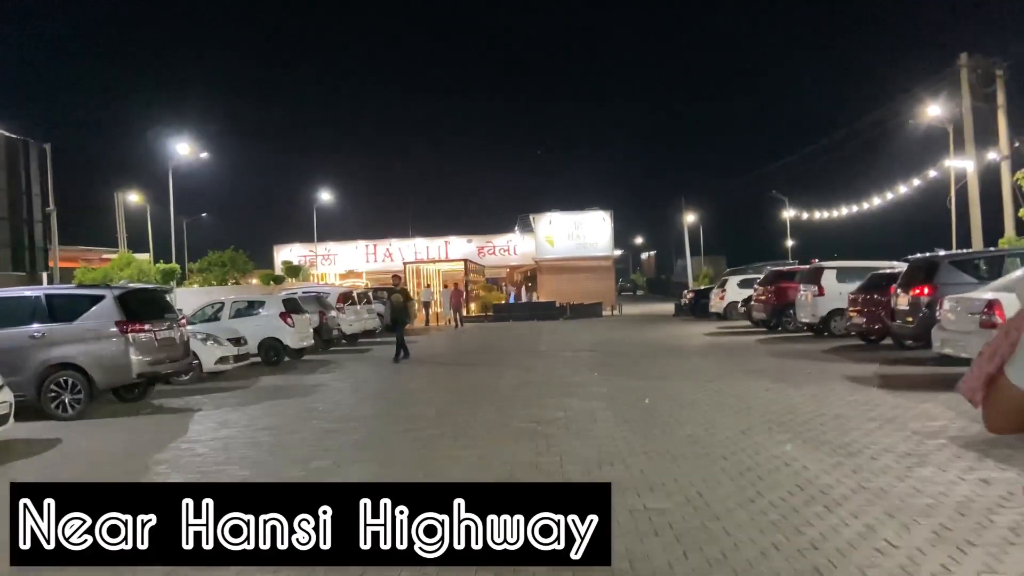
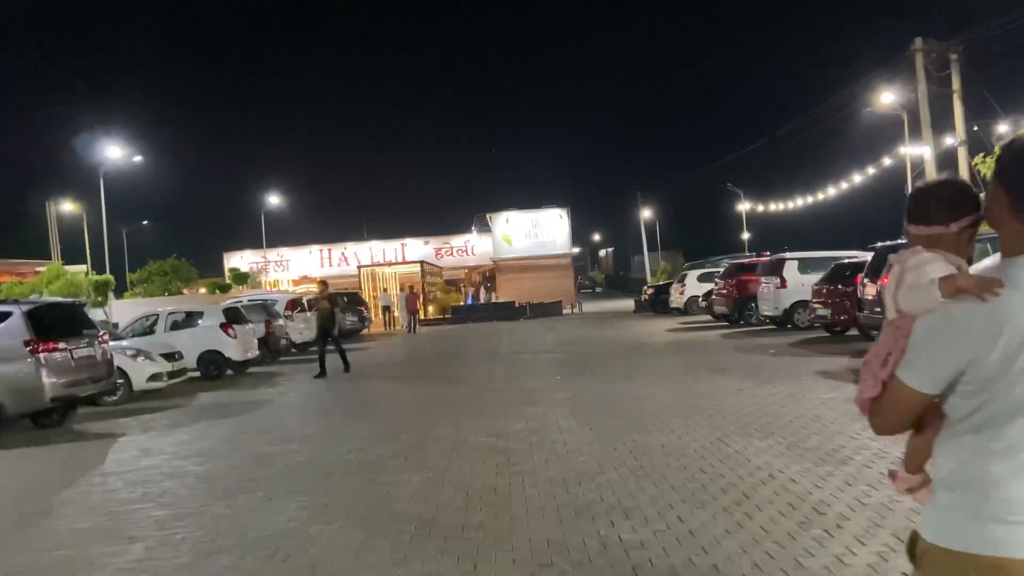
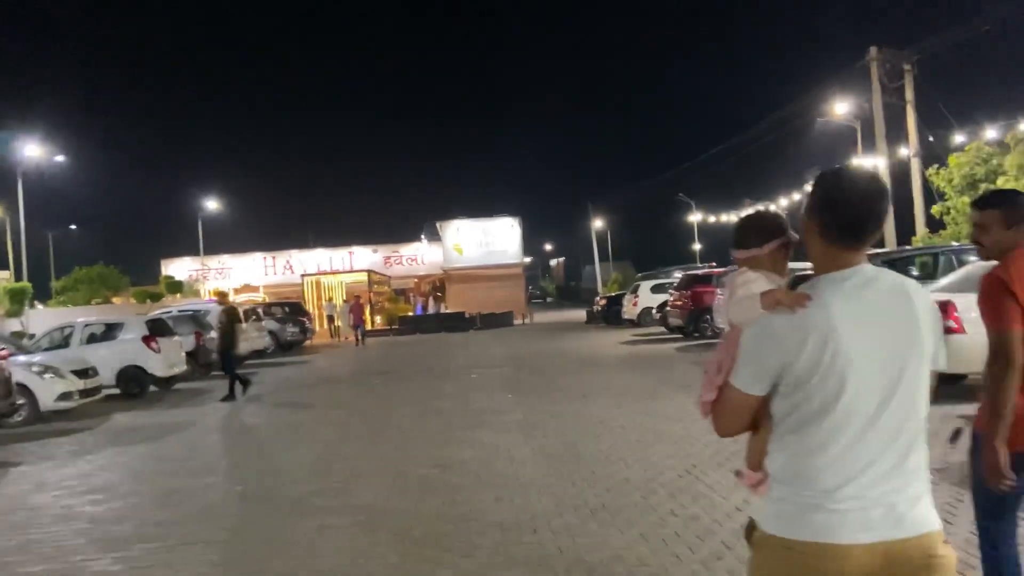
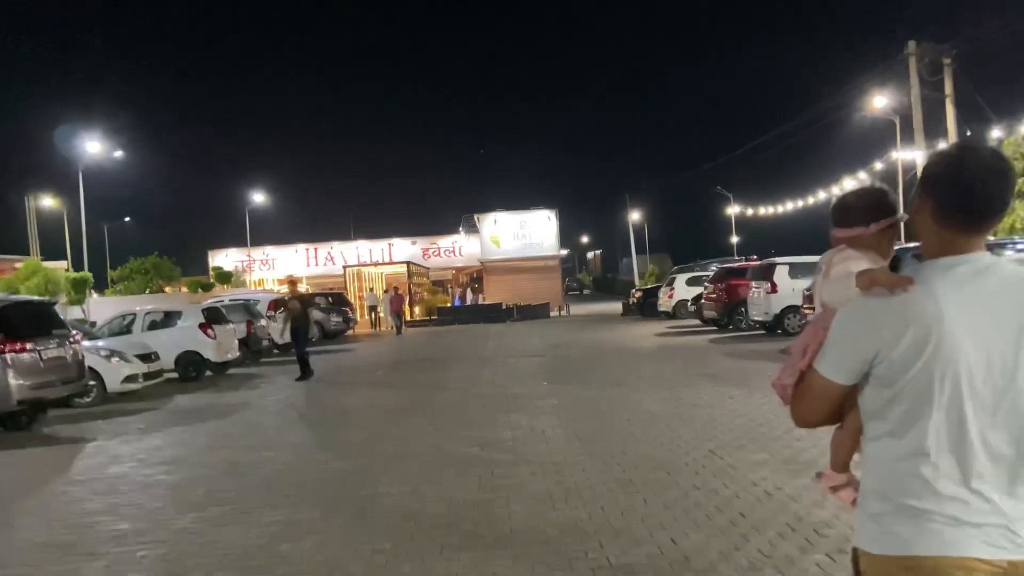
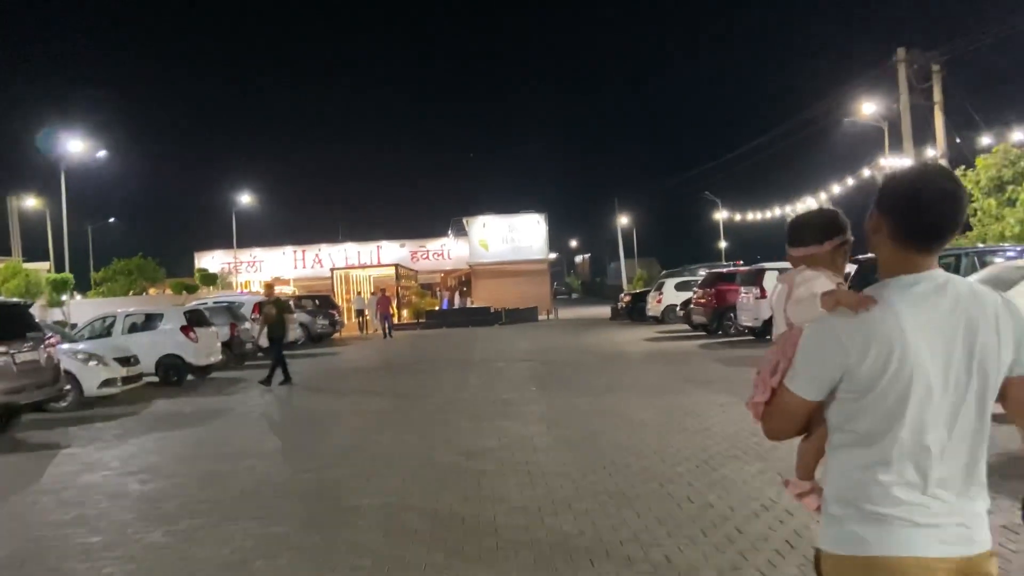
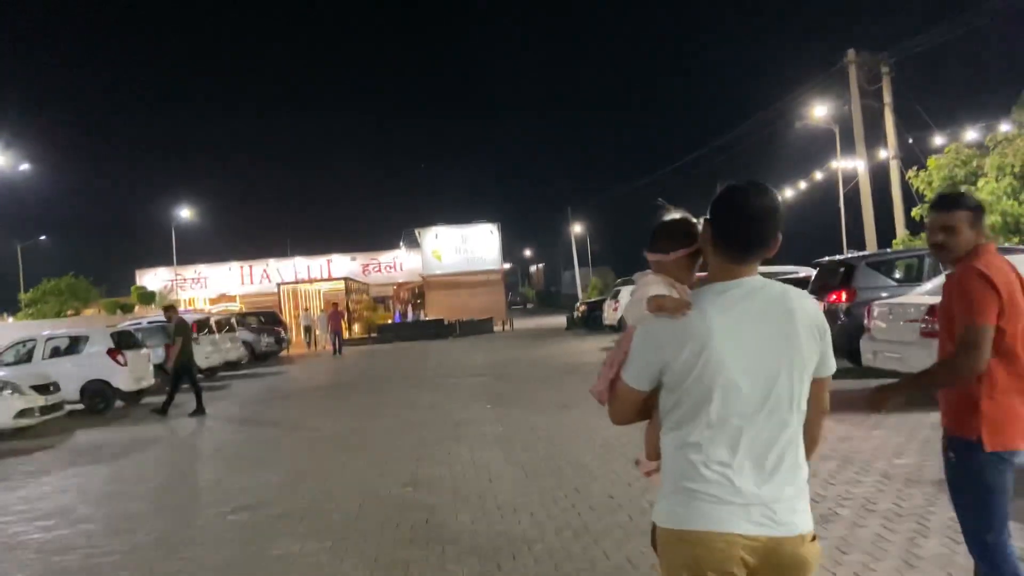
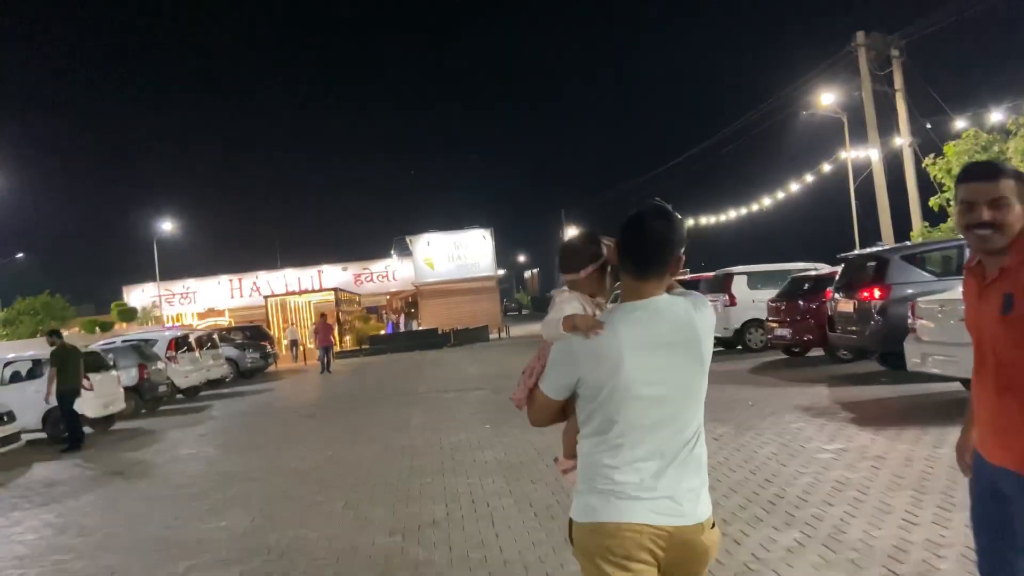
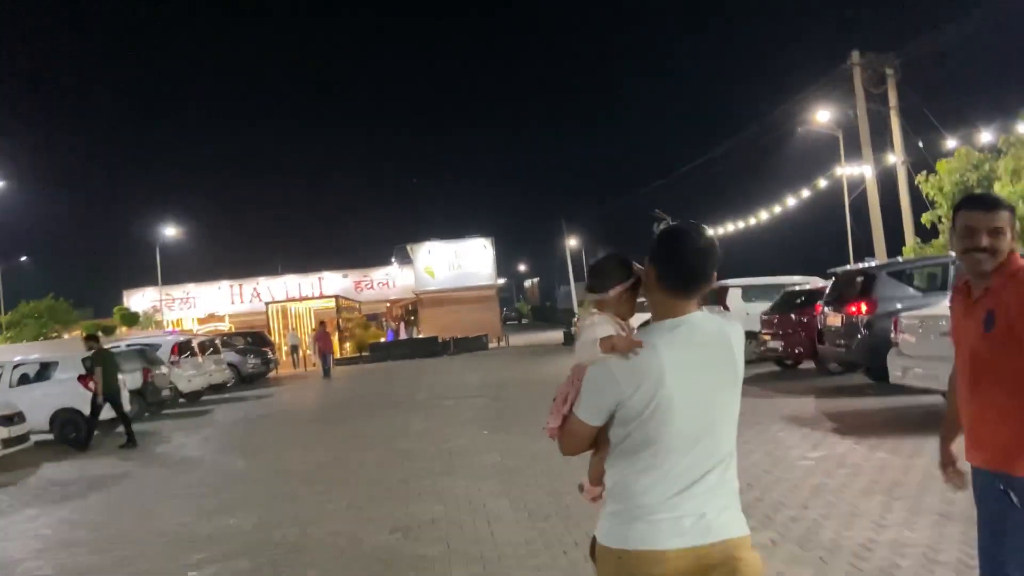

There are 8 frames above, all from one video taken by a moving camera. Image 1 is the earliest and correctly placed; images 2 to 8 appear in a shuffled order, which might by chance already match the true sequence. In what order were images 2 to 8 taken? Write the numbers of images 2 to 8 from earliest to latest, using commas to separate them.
2, 4, 5, 3, 6, 8, 7
